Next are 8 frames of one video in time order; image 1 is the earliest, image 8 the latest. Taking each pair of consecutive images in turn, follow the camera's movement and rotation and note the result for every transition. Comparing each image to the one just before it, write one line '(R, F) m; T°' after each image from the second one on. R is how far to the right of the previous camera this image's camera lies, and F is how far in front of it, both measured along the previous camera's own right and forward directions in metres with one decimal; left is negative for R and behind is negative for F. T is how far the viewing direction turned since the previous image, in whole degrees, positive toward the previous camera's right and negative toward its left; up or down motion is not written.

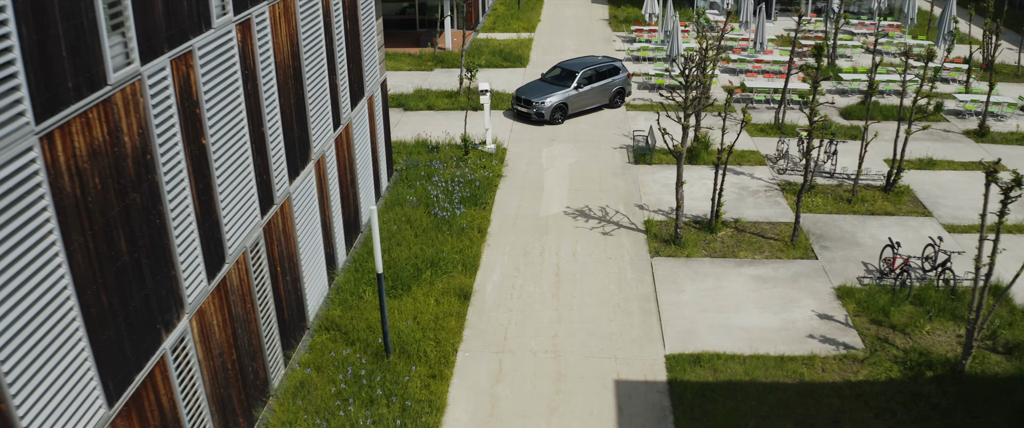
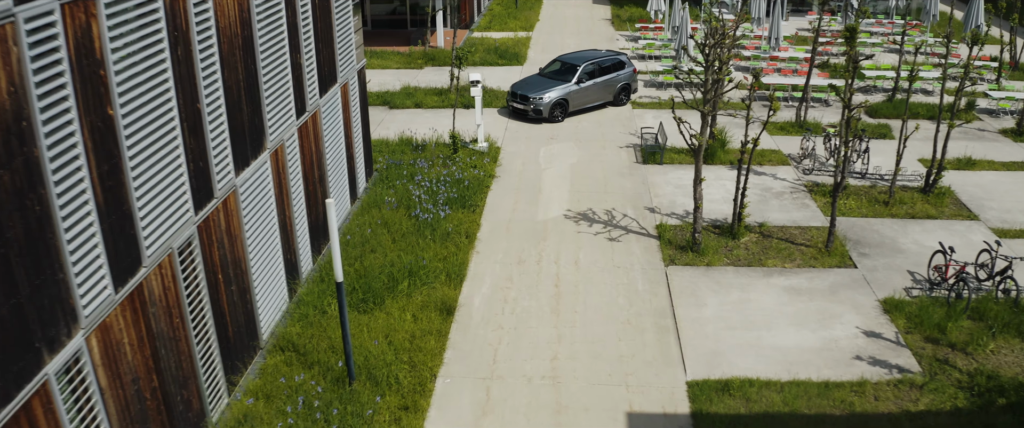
(+0.2, +1.9) m; 0°
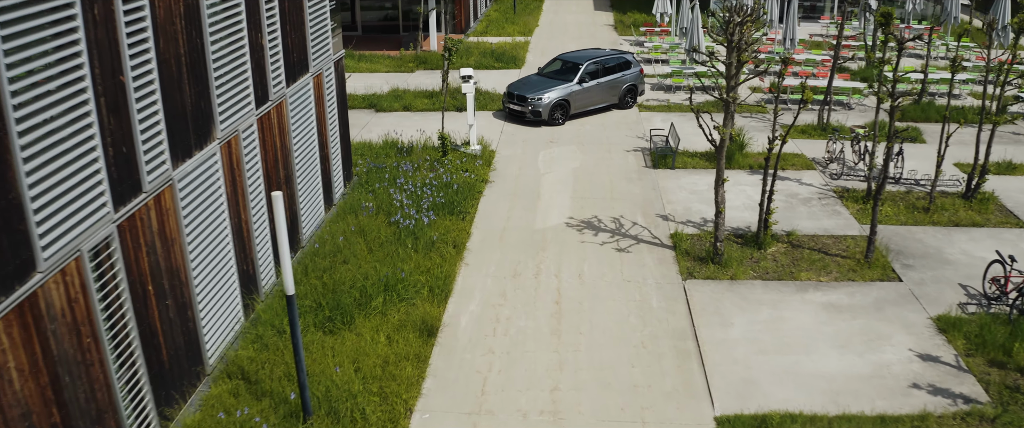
(+0.1, +1.6) m; 0°
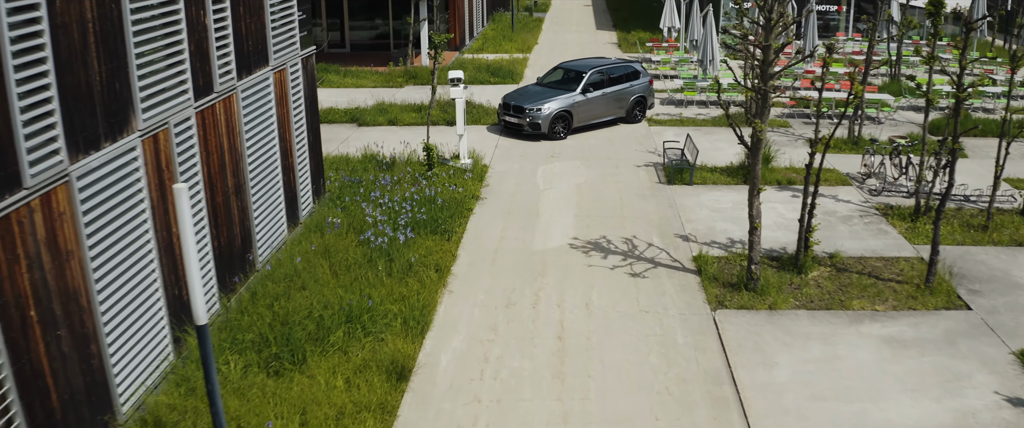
(+0.1, +1.8) m; 0°
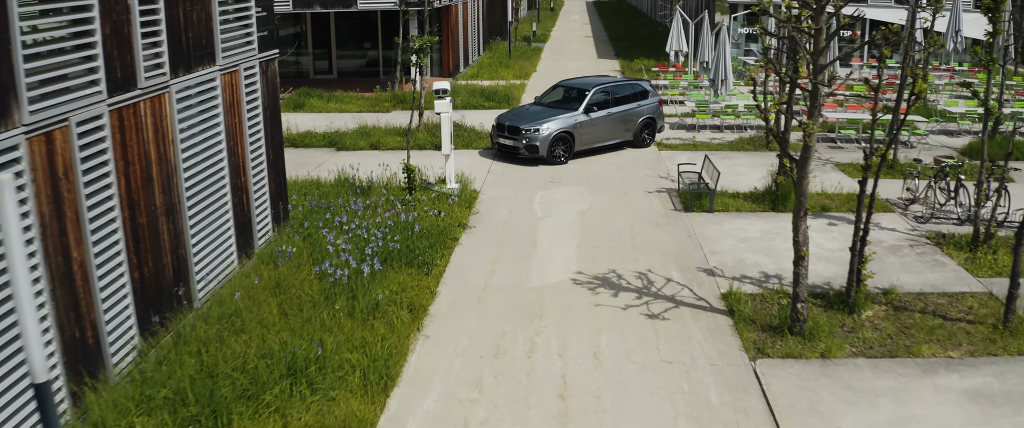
(+0.1, +1.6) m; 0°
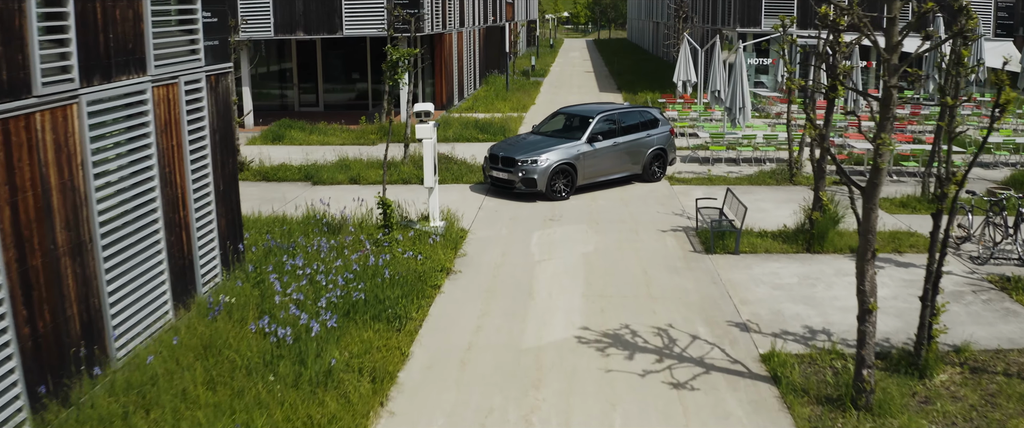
(+0.1, +1.5) m; 0°
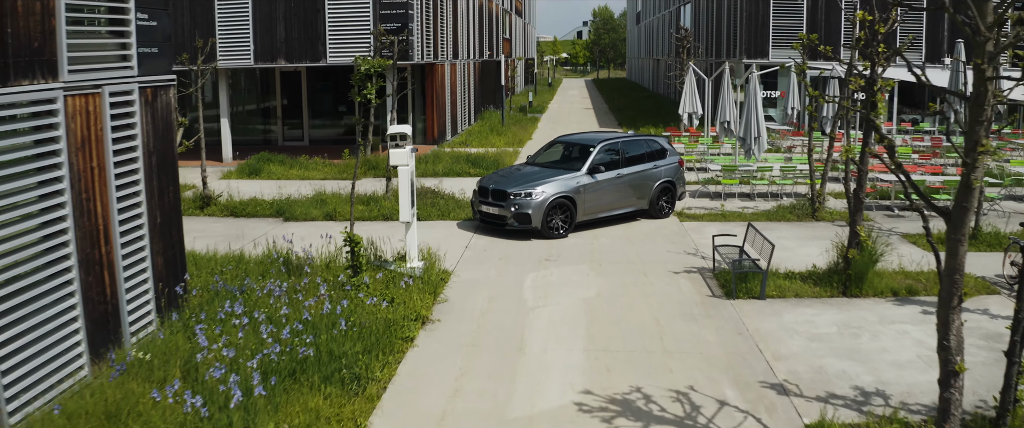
(+0.1, +1.2) m; 0°
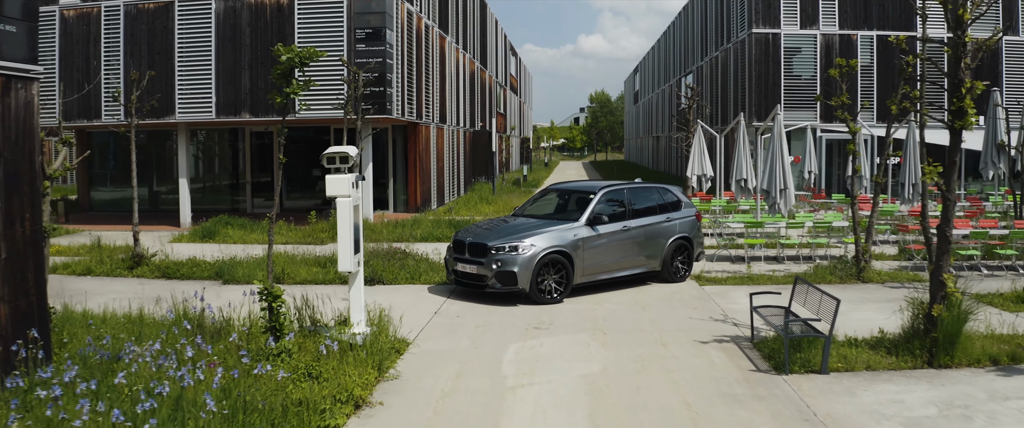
(+0.2, +1.9) m; 0°
